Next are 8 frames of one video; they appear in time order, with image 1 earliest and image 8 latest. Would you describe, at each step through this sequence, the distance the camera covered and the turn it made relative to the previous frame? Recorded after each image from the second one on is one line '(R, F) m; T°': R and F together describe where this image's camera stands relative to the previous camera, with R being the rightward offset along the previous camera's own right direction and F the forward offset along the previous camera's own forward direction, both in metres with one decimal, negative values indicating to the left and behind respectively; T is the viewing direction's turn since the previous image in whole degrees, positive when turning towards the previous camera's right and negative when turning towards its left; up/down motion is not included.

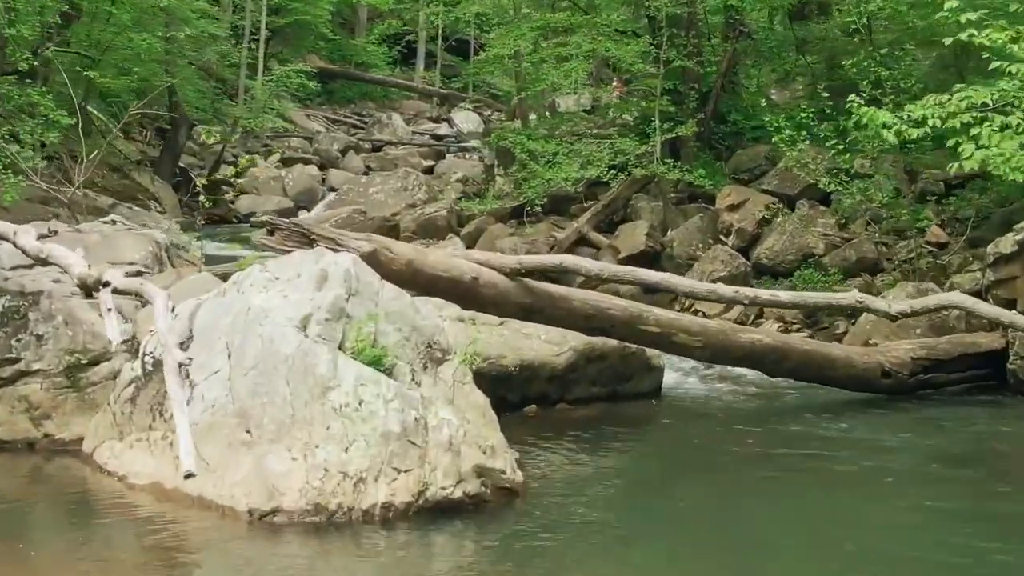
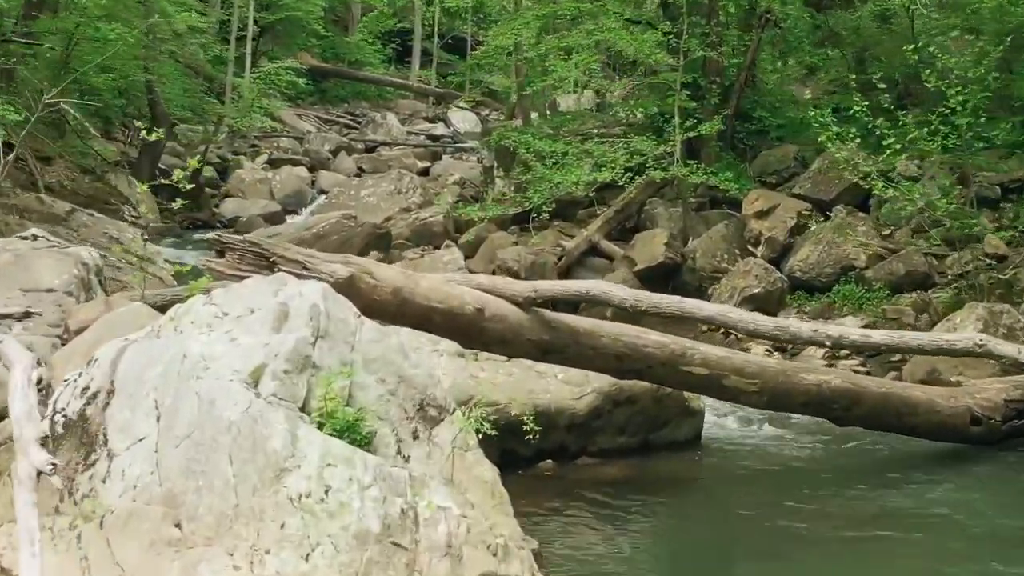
(-0.1, +1.4) m; 0°
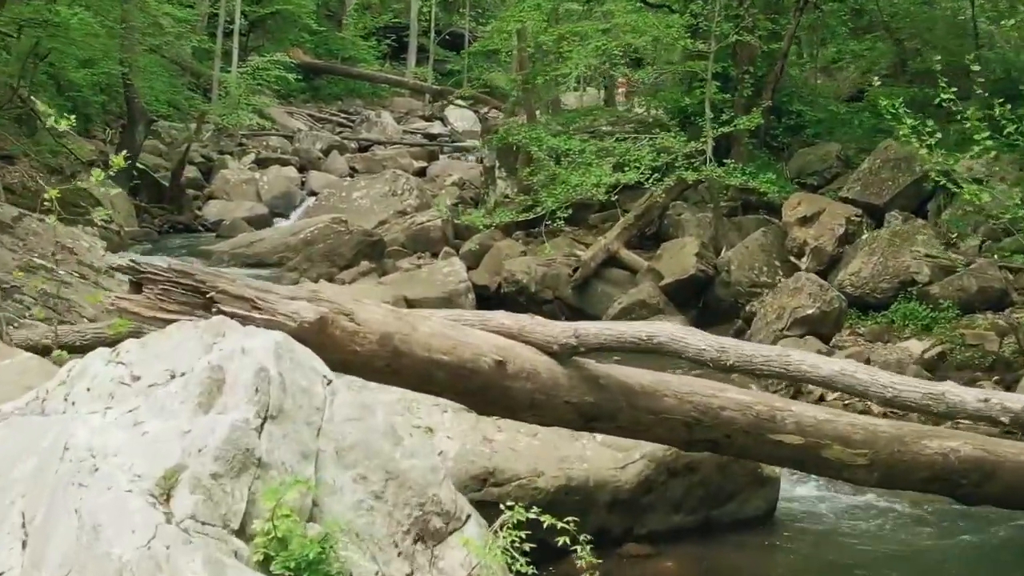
(-0.1, +1.5) m; 0°
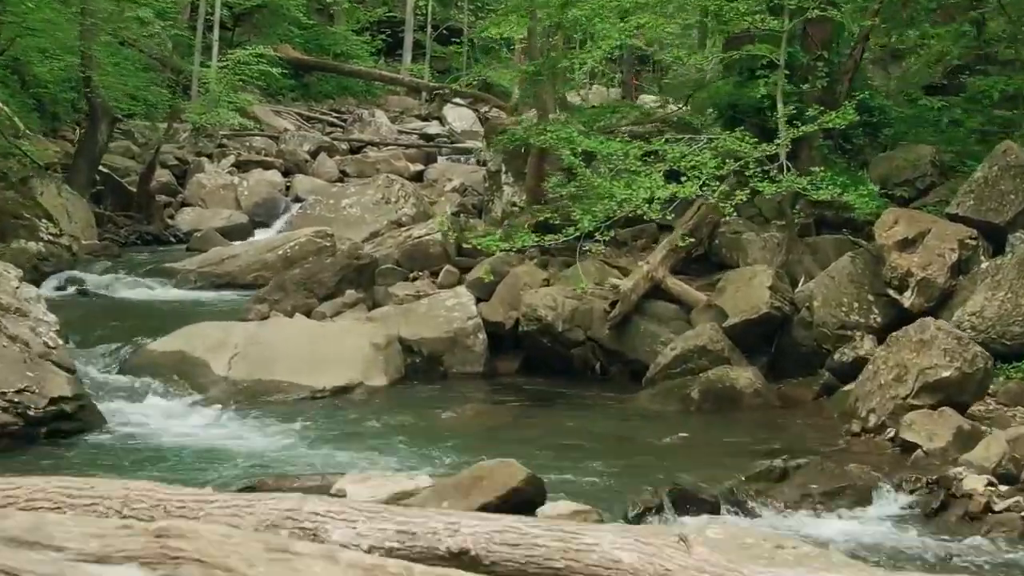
(-0.2, +2.4) m; 0°
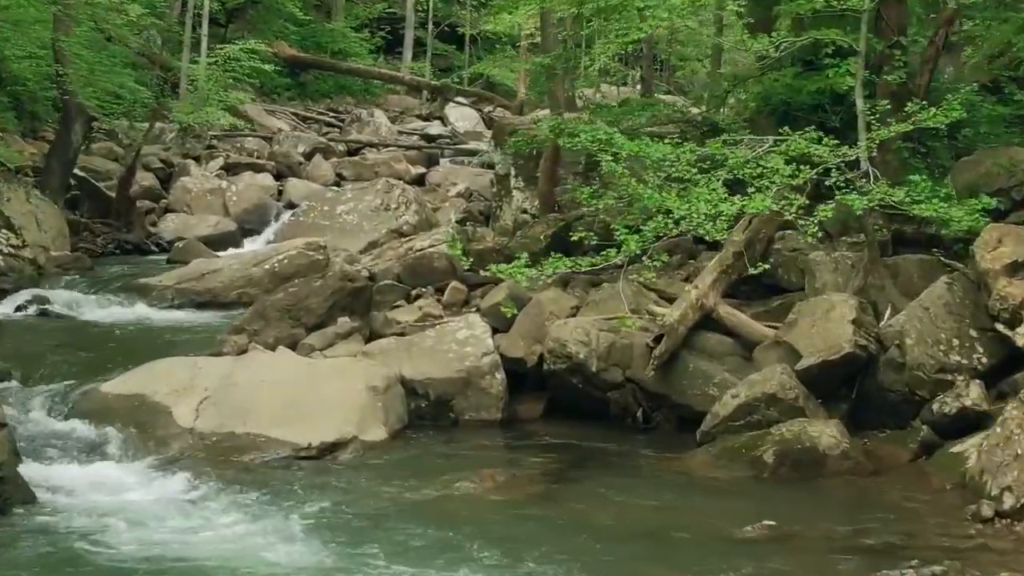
(-0.2, +1.6) m; 0°
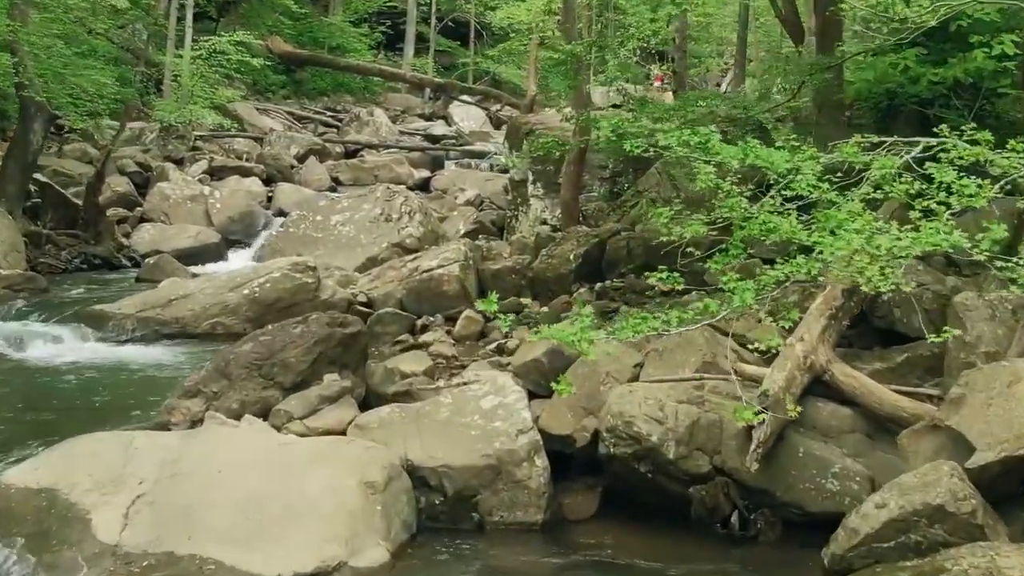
(-0.2, +2.1) m; 0°
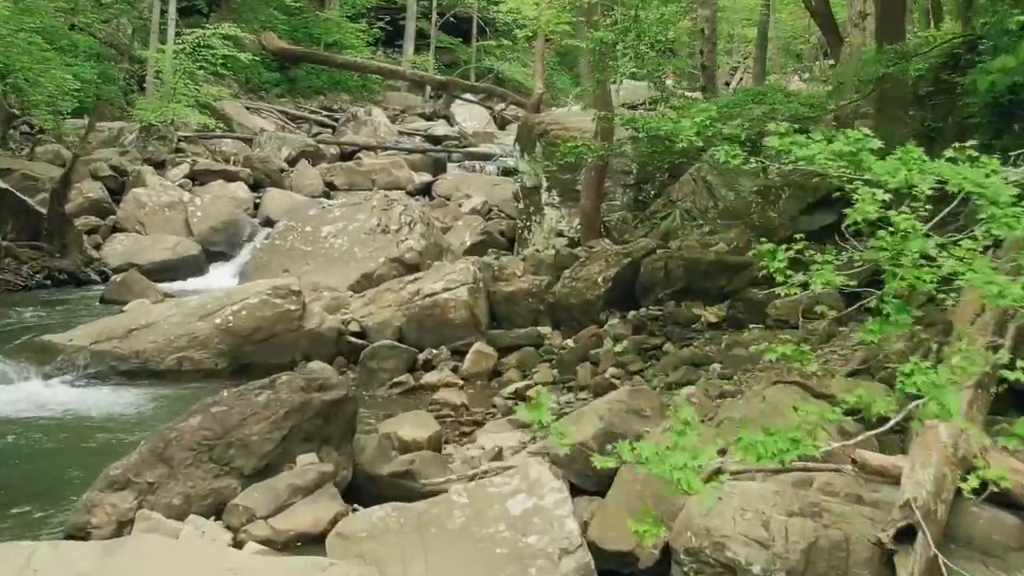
(-0.2, +1.7) m; 0°
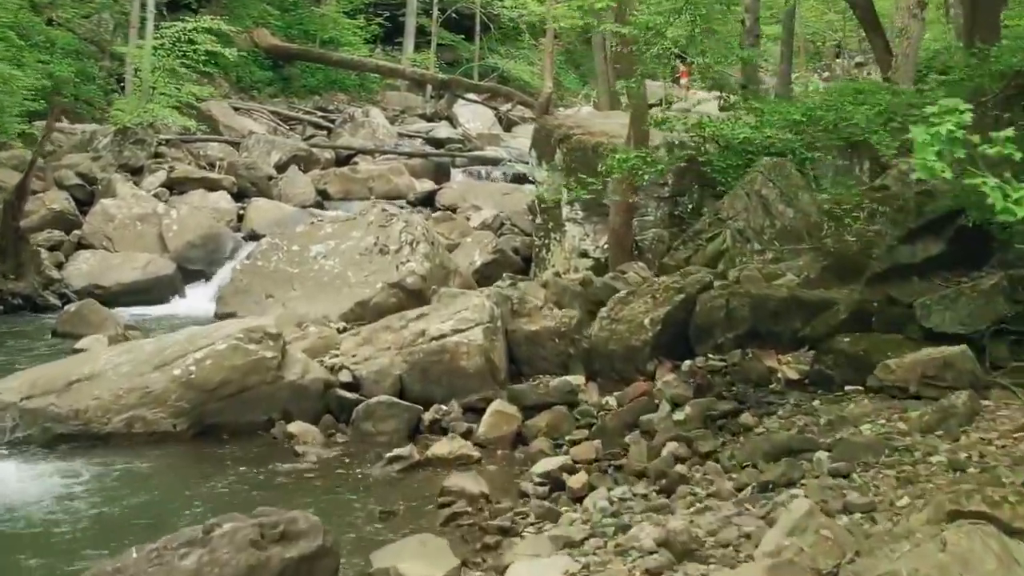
(-0.2, +1.8) m; 0°
